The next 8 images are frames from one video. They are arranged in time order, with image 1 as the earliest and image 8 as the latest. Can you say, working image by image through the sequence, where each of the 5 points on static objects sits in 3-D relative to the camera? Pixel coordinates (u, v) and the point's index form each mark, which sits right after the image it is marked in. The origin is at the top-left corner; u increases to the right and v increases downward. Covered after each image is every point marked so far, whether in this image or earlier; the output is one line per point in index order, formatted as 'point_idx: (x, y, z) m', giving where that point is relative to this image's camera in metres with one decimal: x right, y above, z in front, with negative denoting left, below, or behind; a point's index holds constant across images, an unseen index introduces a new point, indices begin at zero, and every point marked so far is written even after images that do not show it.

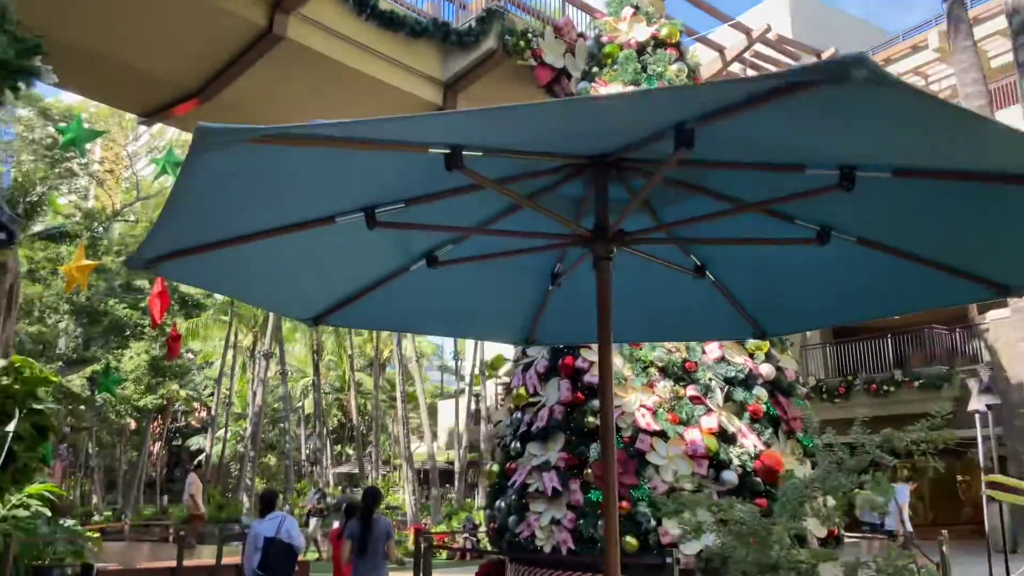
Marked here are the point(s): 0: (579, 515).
0: (+0.6, -2.3, +7.5) m
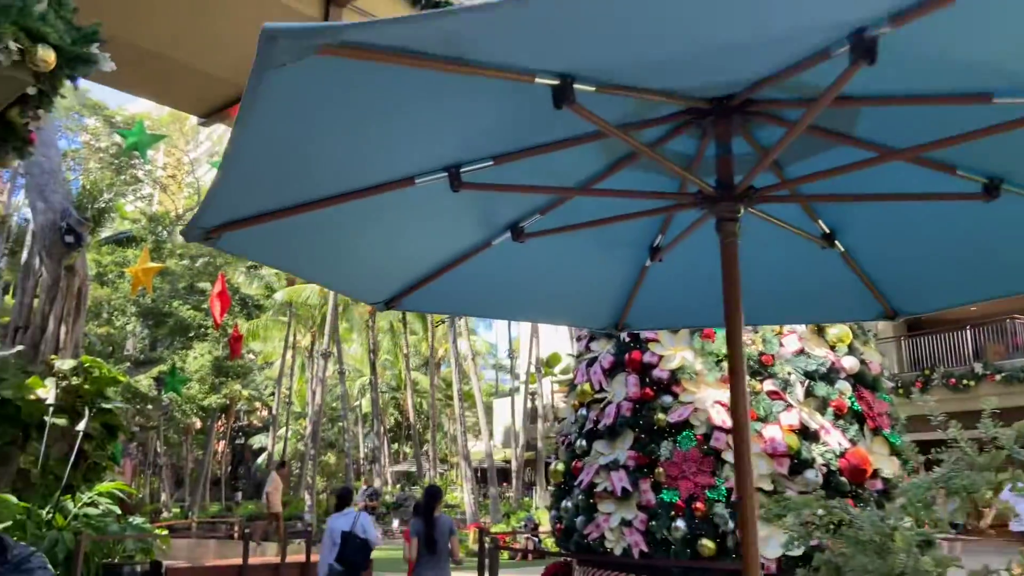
0: (+1.3, -2.2, +7.1) m
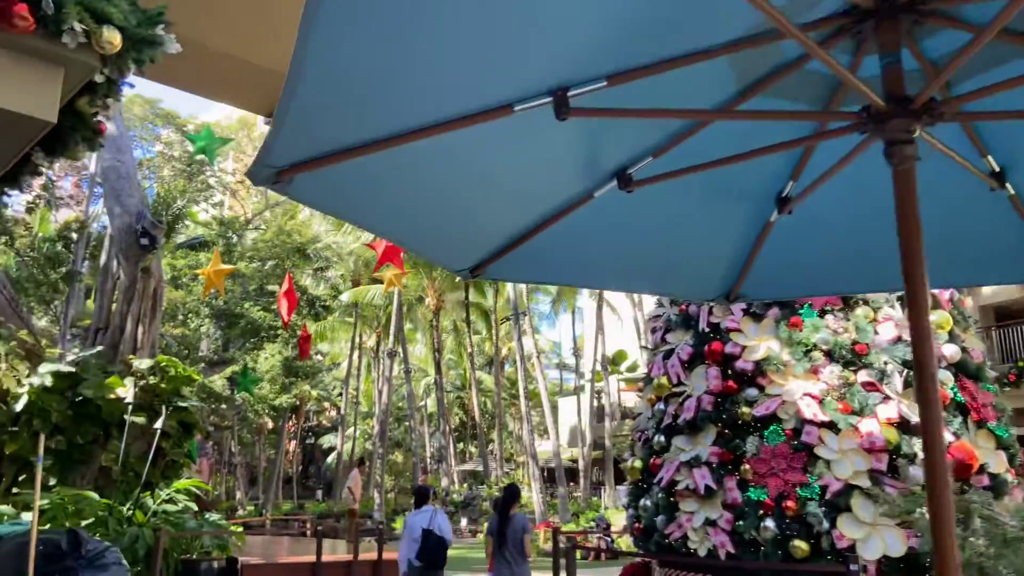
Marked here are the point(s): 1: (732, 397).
0: (+2.0, -2.1, +6.7) m
1: (+2.0, -1.0, +6.9) m
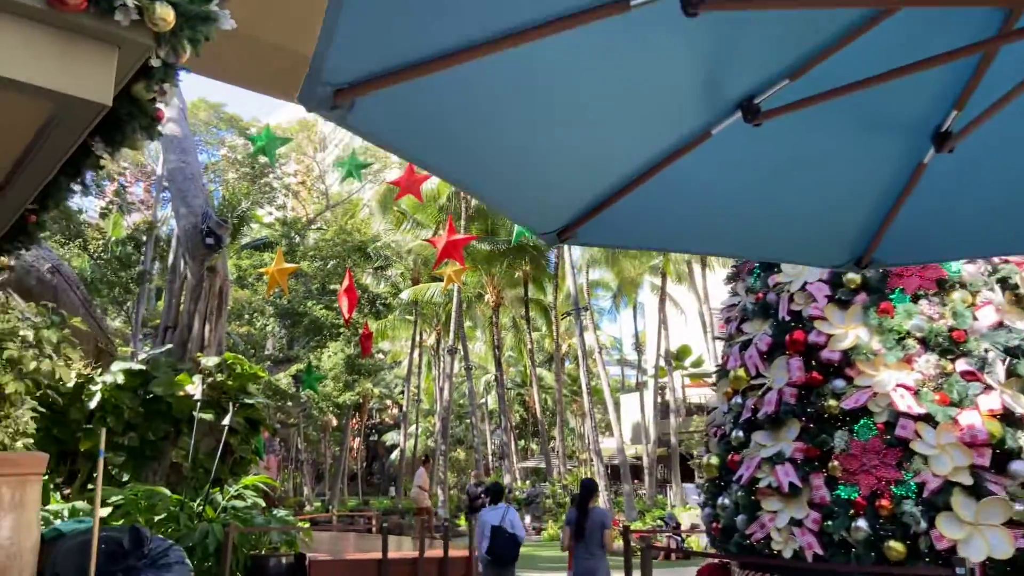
0: (+2.6, -1.9, +6.3) m
1: (+2.6, -0.9, +6.5) m
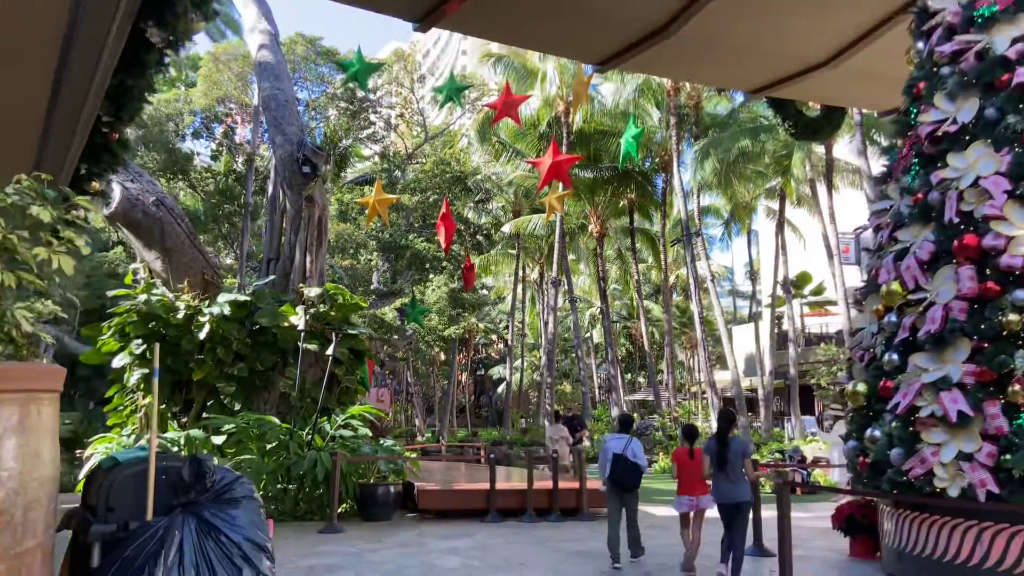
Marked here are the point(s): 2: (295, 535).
0: (+3.5, -1.1, +5.3) m
1: (+3.5, -0.1, +5.4) m
2: (-2.5, -2.8, +8.4) m
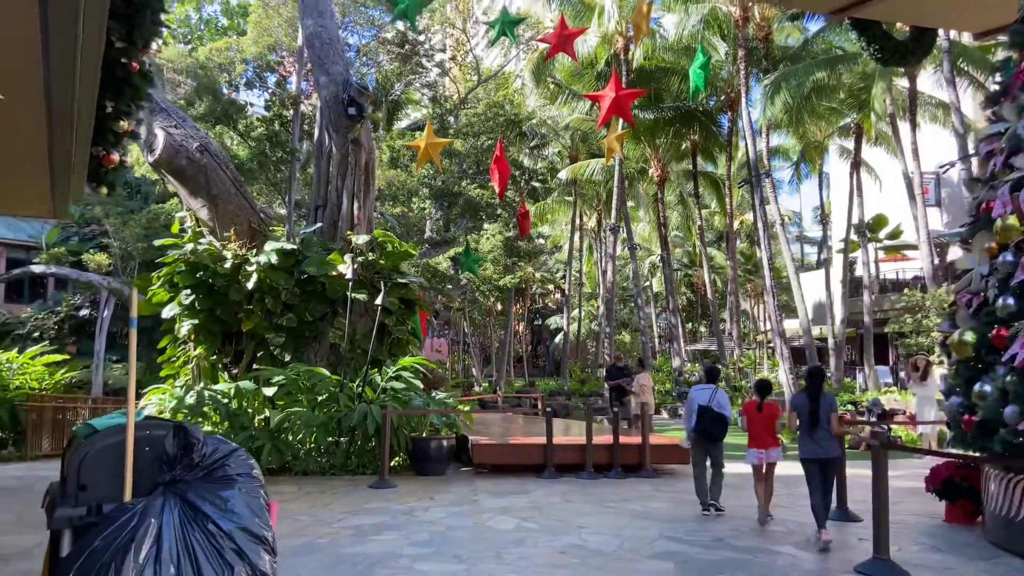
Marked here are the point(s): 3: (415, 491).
0: (+3.8, -0.7, +4.5) m
1: (+3.8, +0.3, +4.5) m
2: (-1.8, -2.2, +8.1) m
3: (-1.1, -2.2, +8.1) m
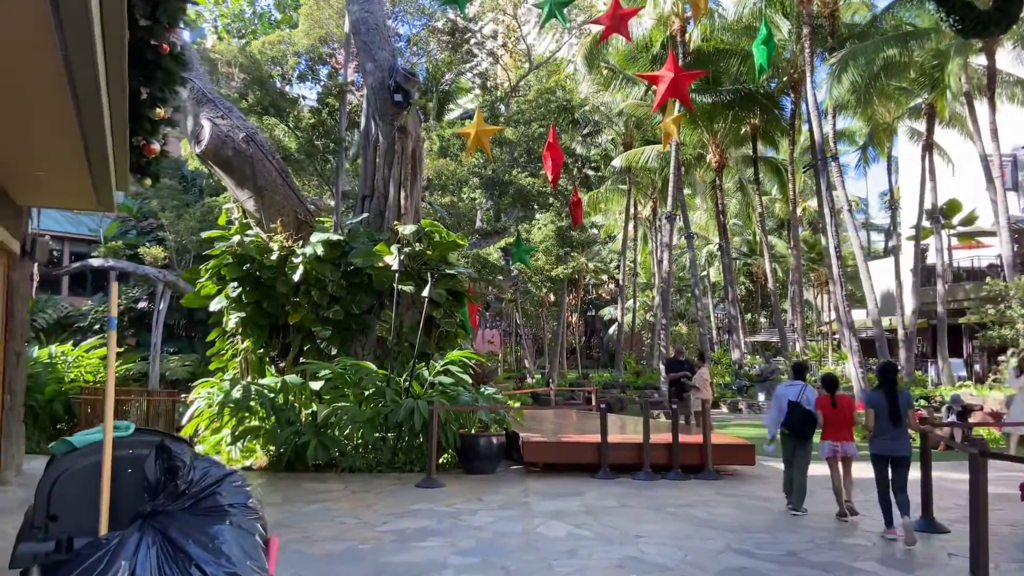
0: (+4.1, -0.7, +3.8) m
1: (+4.1, +0.4, +3.8) m
2: (-1.3, -2.1, +7.9) m
3: (-0.5, -2.1, +7.8) m
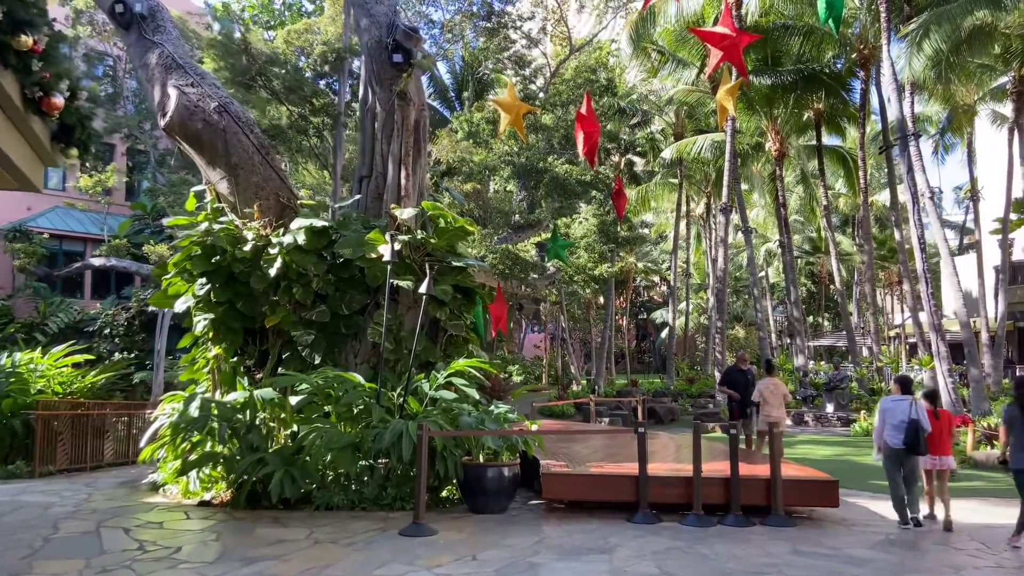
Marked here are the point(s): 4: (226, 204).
0: (+3.9, -0.6, +1.7) m
1: (+3.9, +0.5, +1.8) m
2: (-1.2, -2.1, +6.2) m
3: (-0.4, -2.1, +6.1) m
4: (-3.4, +1.0, +9.0) m
